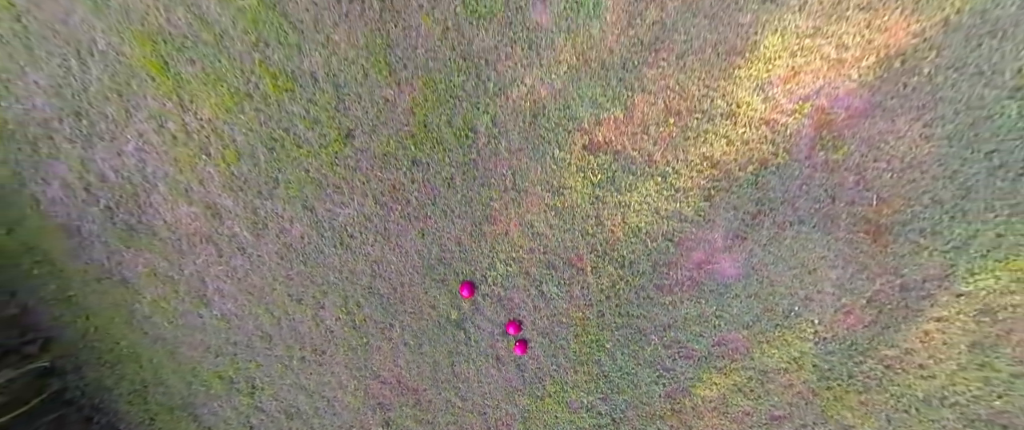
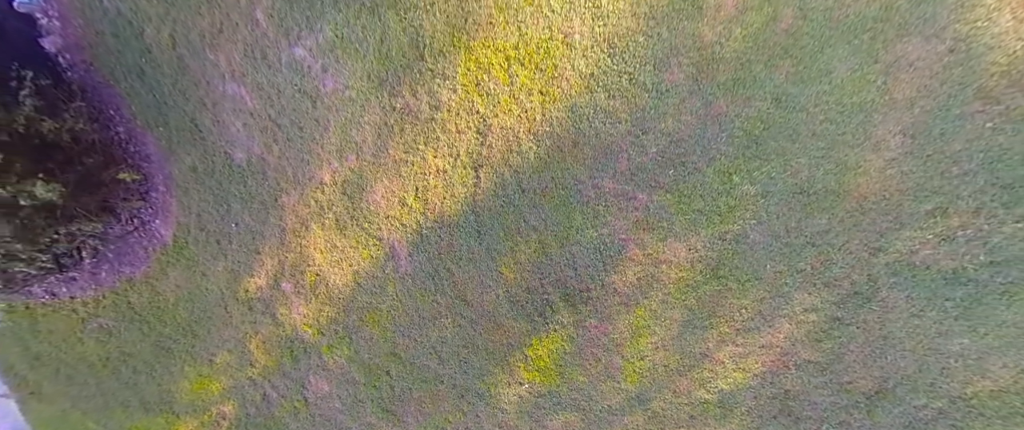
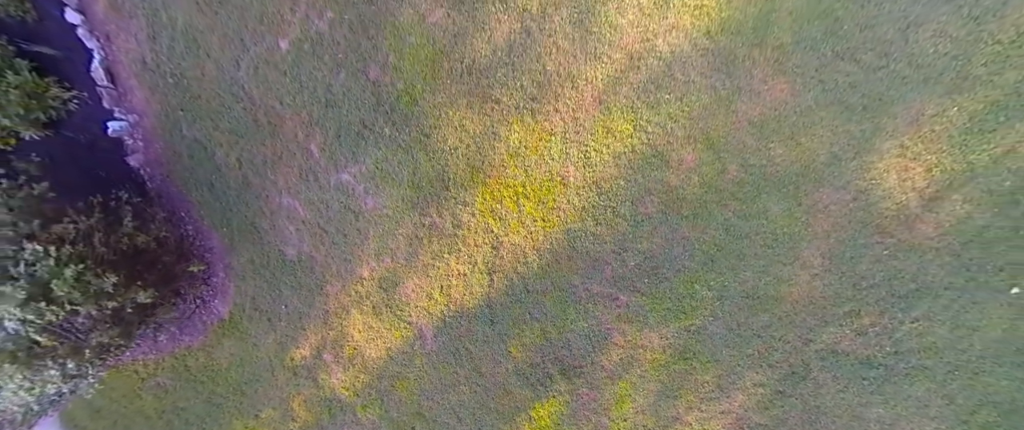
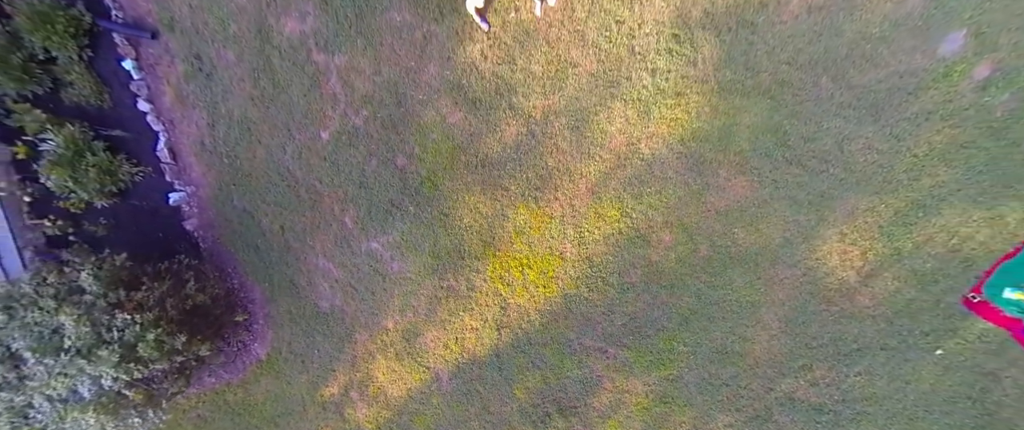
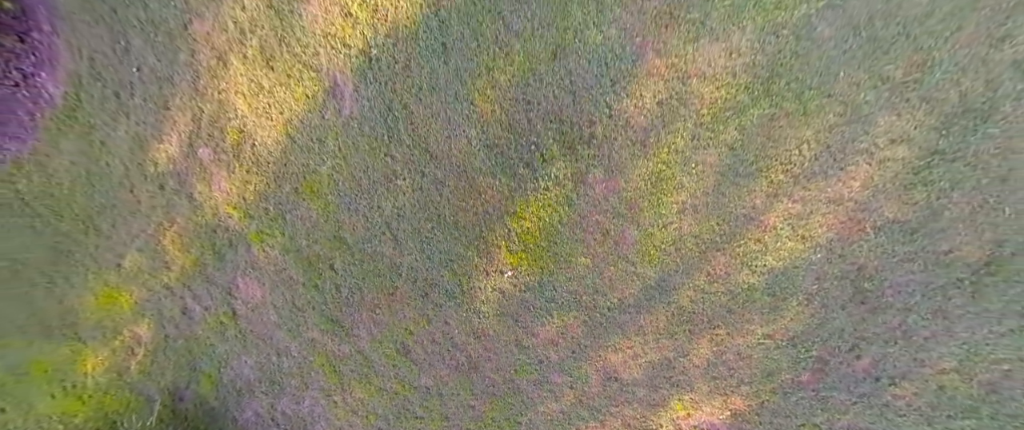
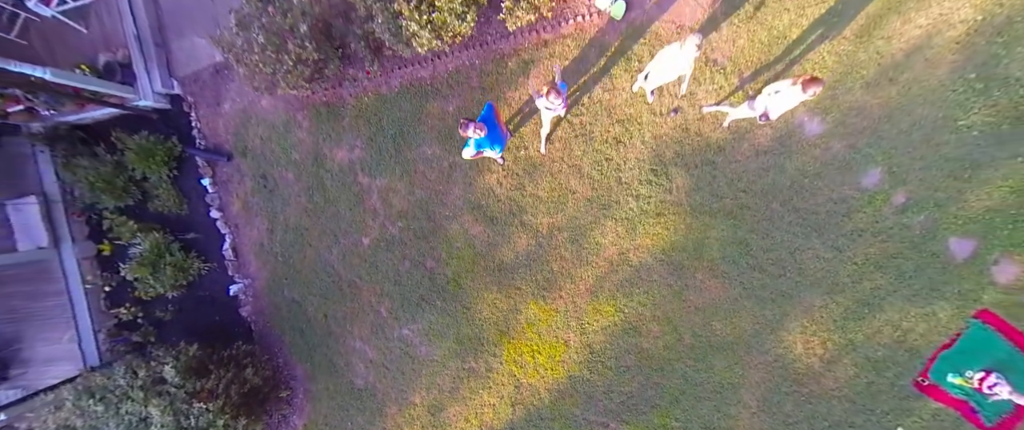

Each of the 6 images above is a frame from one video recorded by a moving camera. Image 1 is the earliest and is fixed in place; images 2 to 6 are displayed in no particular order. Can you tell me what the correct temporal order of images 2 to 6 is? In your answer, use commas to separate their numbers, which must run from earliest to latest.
5, 2, 3, 4, 6
